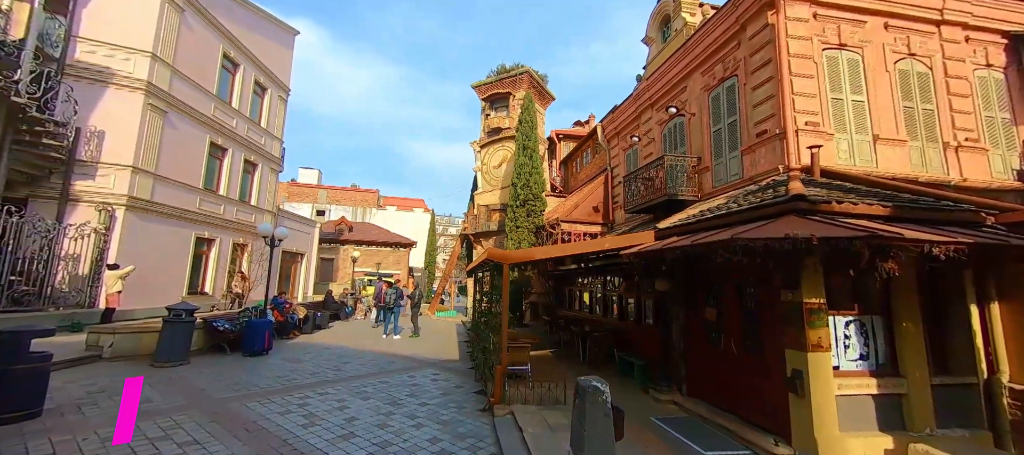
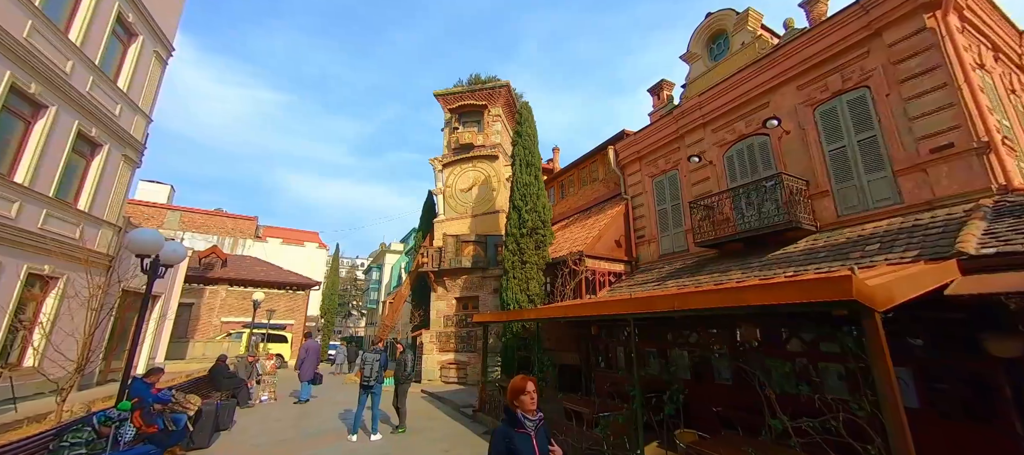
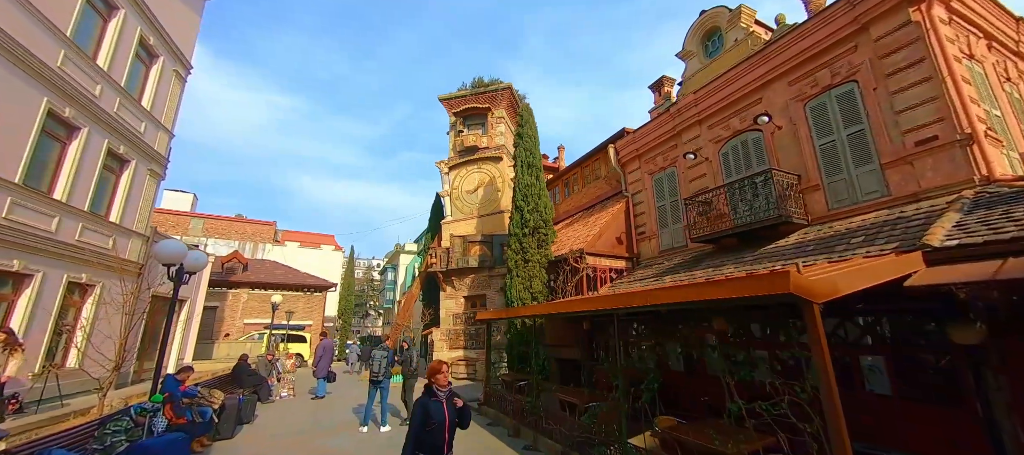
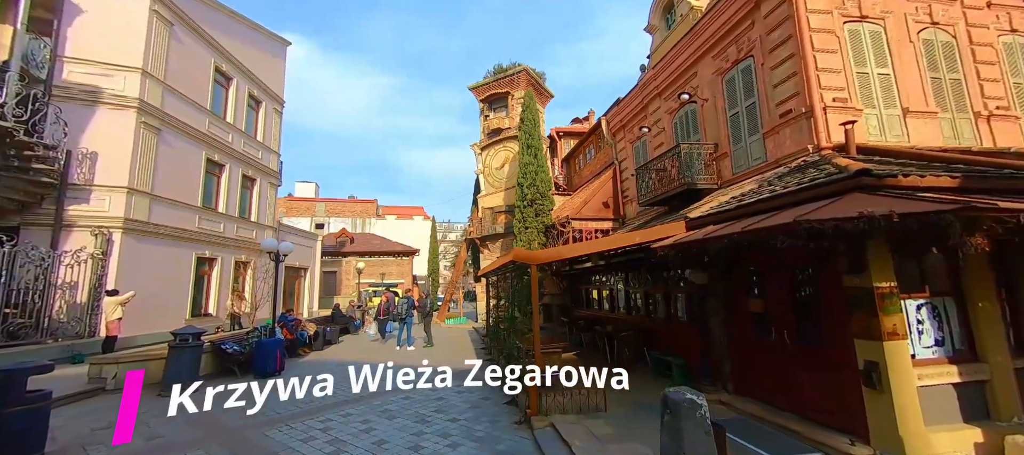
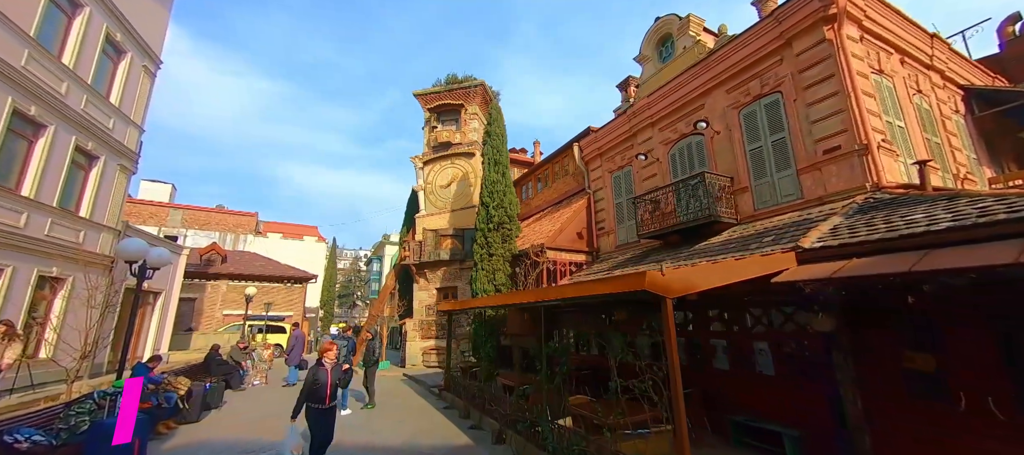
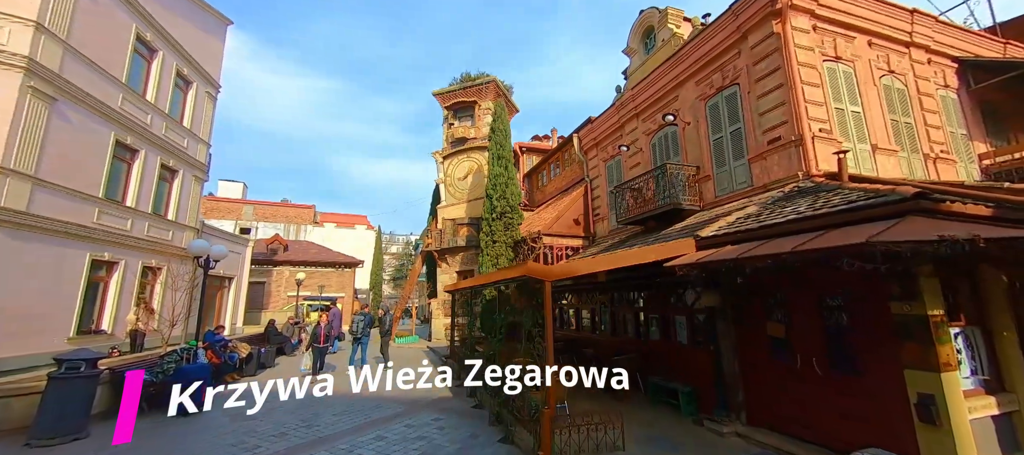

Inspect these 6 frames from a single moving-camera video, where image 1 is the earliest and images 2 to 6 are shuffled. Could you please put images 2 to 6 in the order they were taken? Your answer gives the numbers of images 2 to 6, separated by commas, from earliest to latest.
4, 6, 5, 3, 2
